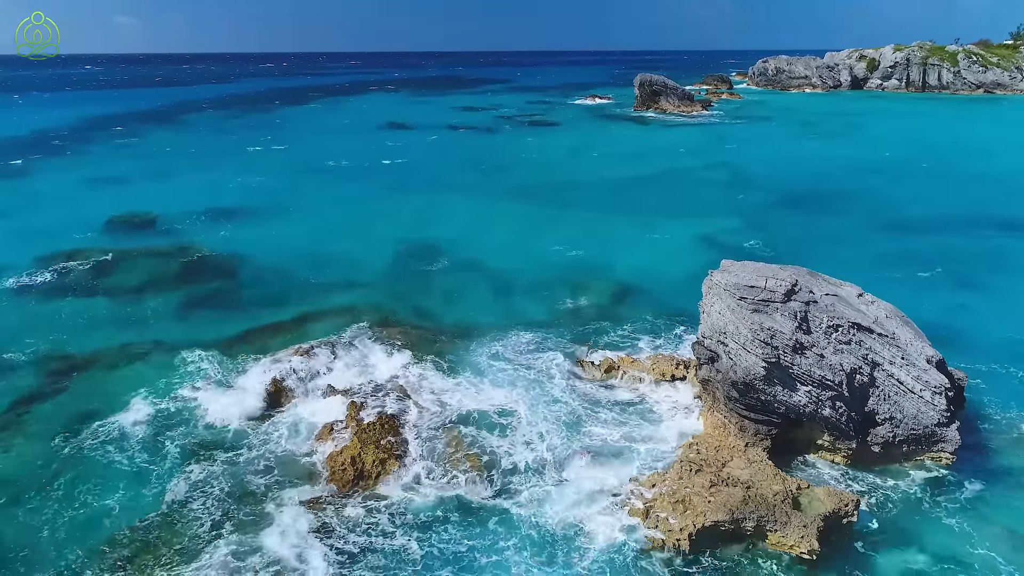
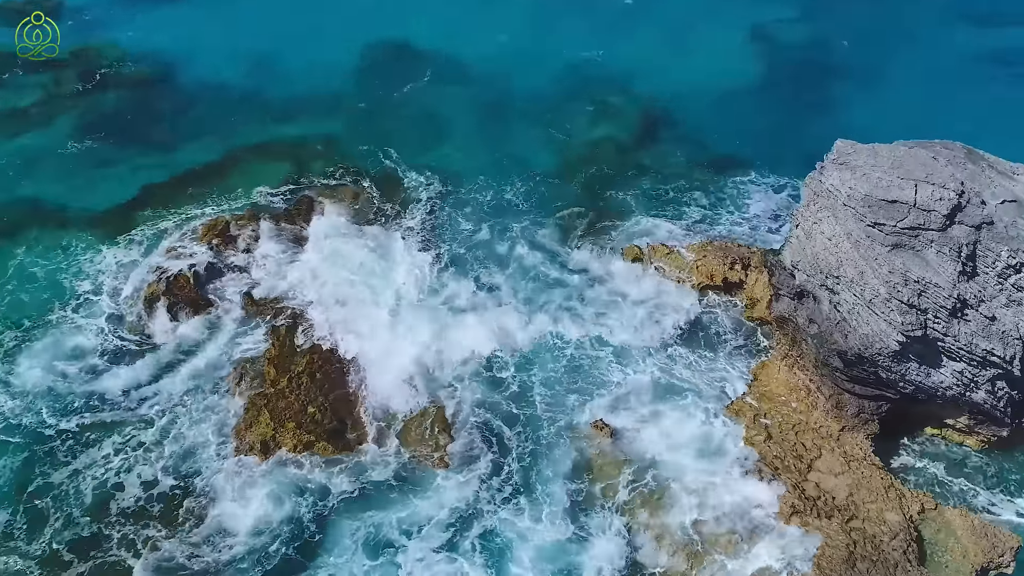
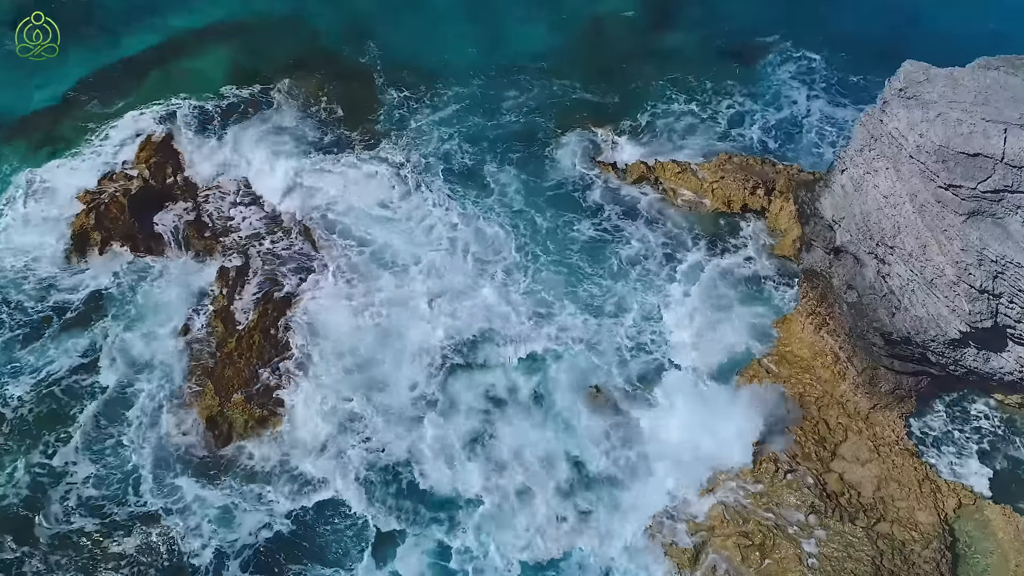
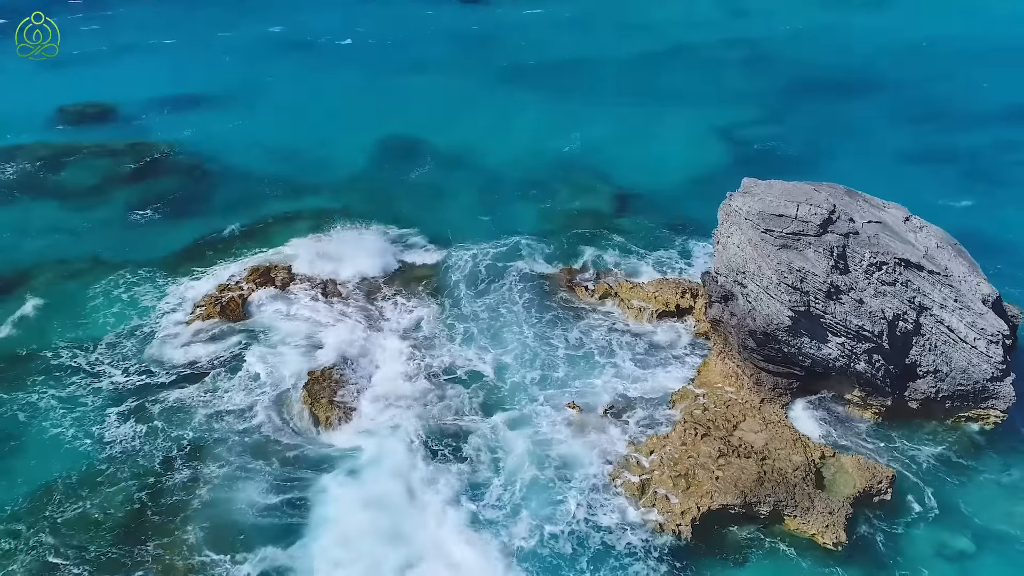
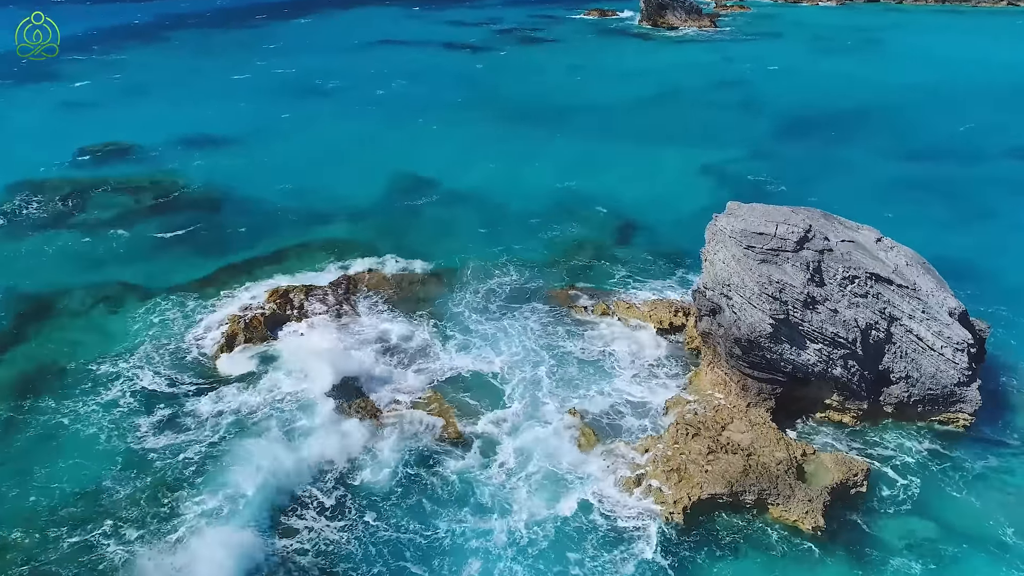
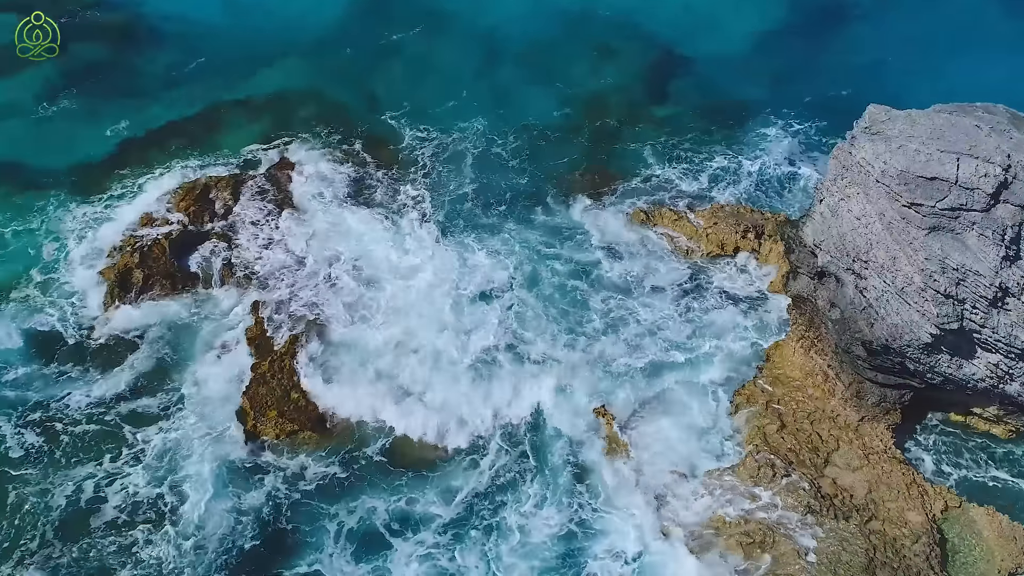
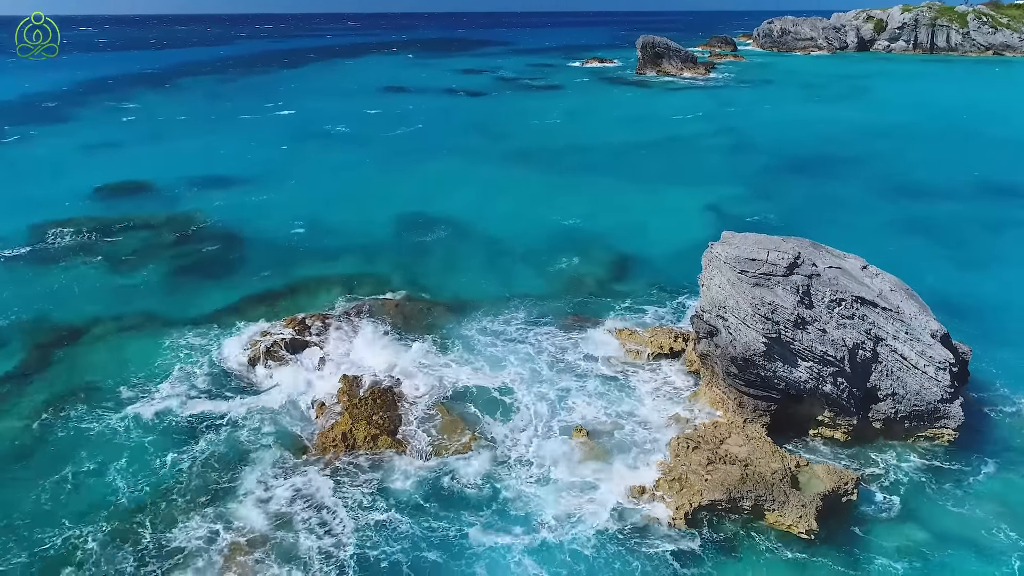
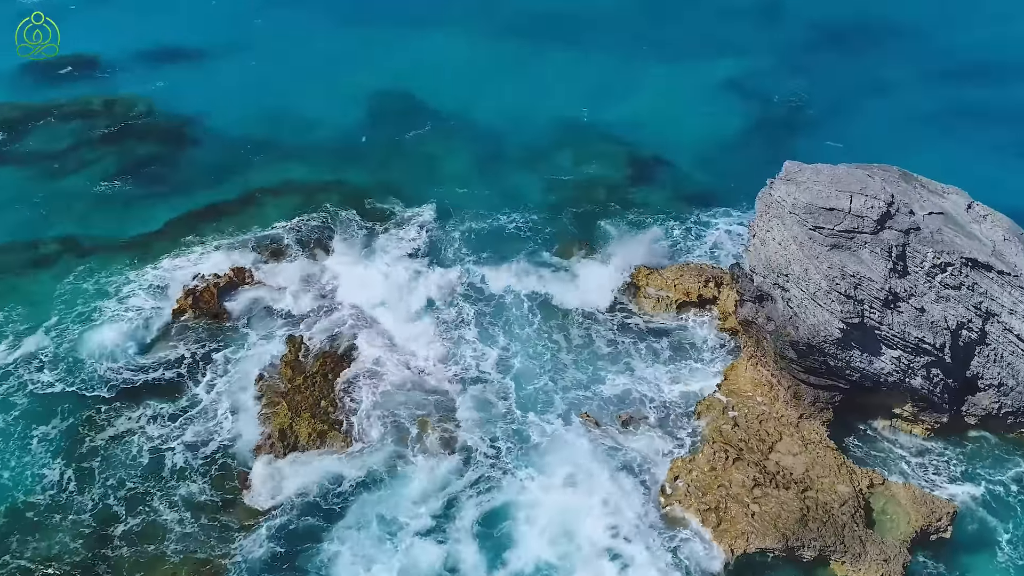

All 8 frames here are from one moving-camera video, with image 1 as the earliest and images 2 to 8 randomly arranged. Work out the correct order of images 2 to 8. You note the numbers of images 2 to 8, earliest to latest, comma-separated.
7, 5, 4, 8, 2, 6, 3
